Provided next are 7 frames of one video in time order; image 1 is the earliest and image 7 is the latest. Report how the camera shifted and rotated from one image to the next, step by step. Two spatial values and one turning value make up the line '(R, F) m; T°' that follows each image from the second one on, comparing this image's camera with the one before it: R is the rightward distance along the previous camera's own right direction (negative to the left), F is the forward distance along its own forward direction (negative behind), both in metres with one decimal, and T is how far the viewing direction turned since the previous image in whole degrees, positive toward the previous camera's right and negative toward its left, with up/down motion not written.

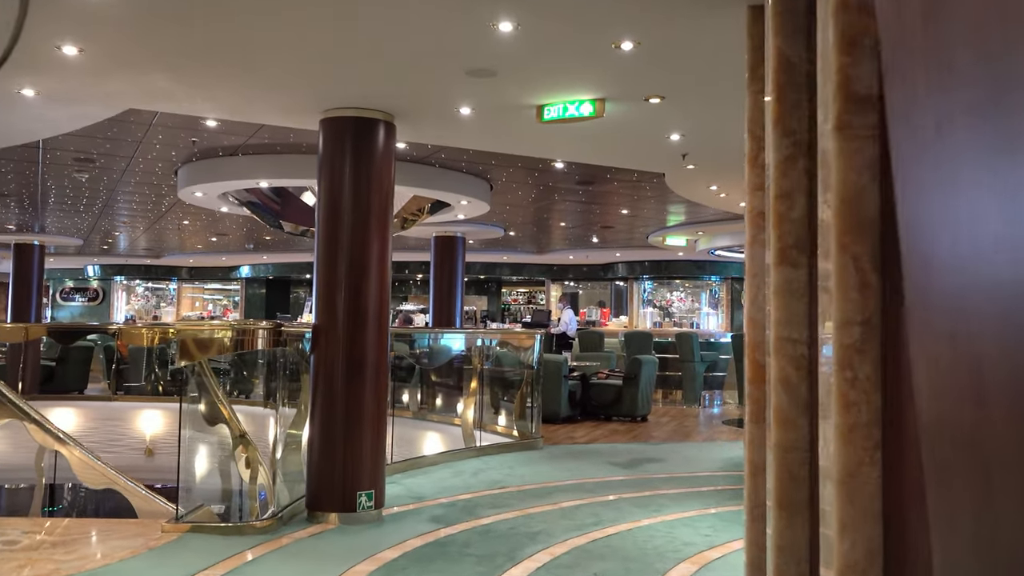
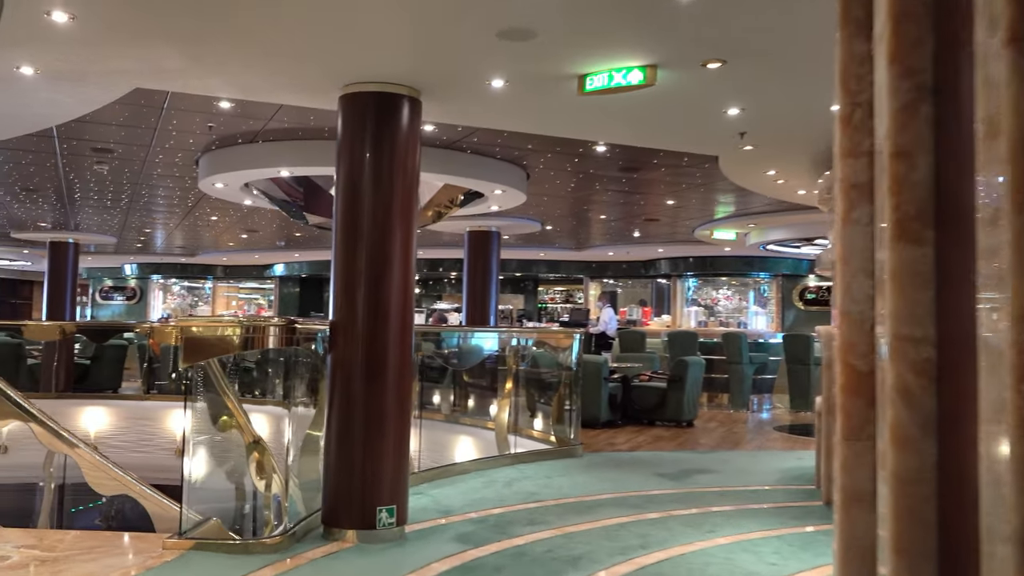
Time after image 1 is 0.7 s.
(0.0, +0.6) m; -2°
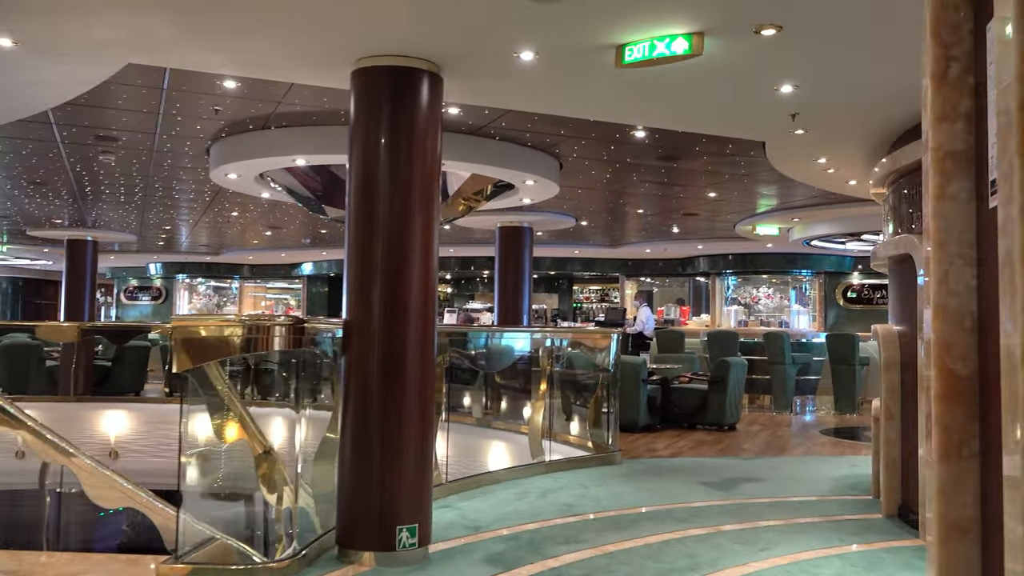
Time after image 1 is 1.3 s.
(0.0, +0.4) m; -2°
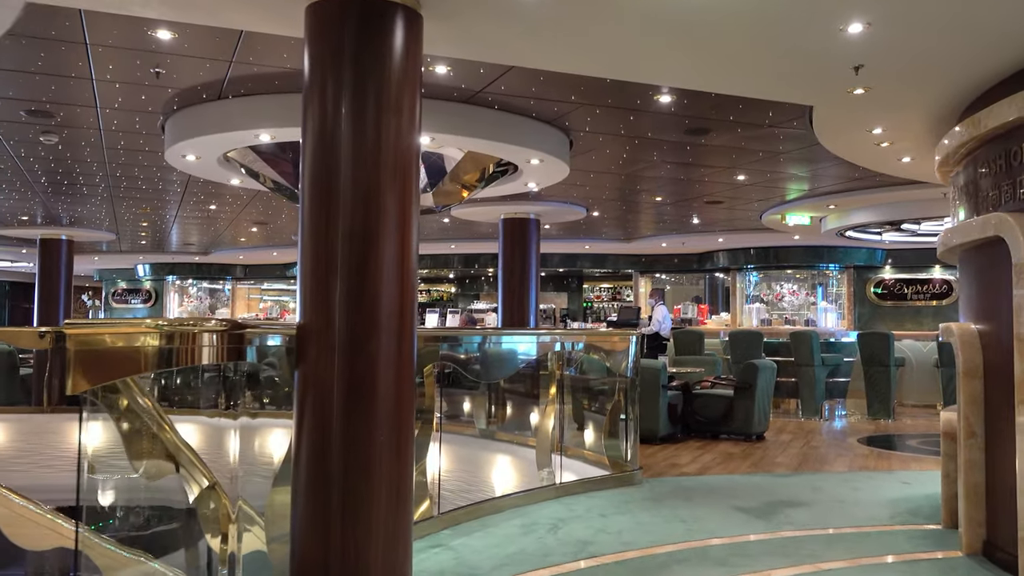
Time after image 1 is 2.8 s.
(0.0, +0.9) m; -1°
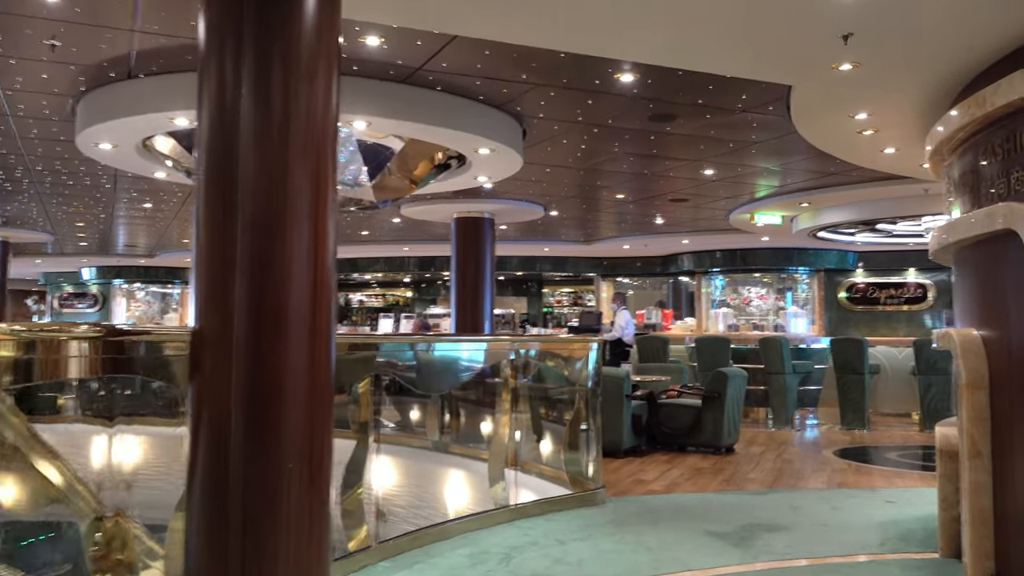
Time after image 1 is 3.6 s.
(+0.1, +0.6) m; +2°
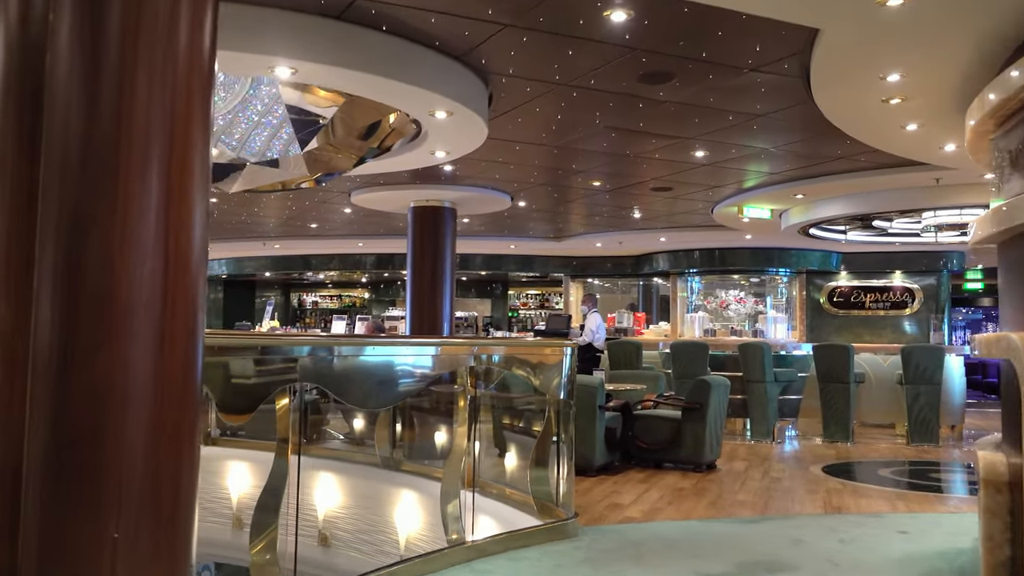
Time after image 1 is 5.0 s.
(0.0, +0.9) m; +2°
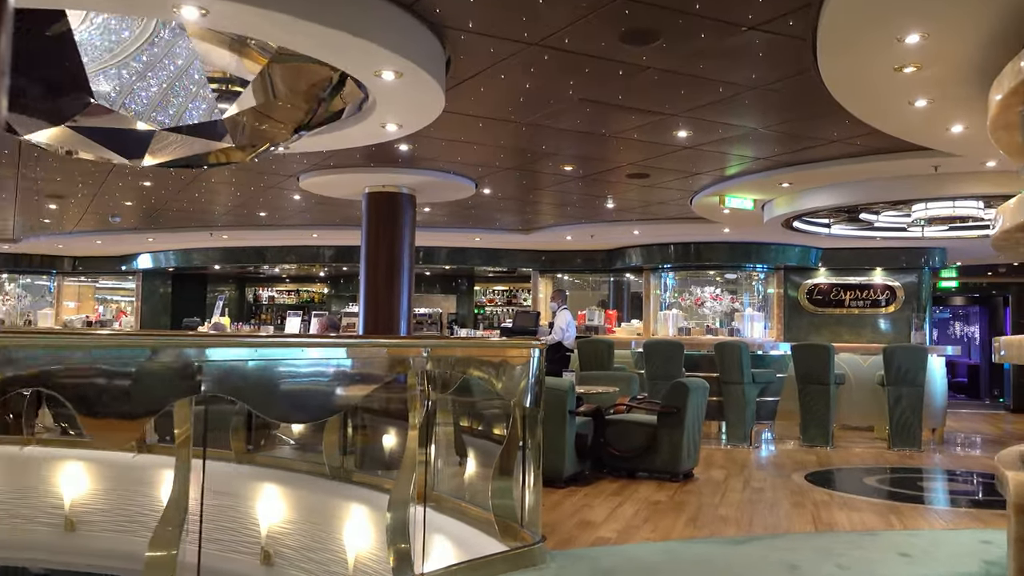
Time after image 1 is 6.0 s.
(0.0, +0.6) m; +2°
